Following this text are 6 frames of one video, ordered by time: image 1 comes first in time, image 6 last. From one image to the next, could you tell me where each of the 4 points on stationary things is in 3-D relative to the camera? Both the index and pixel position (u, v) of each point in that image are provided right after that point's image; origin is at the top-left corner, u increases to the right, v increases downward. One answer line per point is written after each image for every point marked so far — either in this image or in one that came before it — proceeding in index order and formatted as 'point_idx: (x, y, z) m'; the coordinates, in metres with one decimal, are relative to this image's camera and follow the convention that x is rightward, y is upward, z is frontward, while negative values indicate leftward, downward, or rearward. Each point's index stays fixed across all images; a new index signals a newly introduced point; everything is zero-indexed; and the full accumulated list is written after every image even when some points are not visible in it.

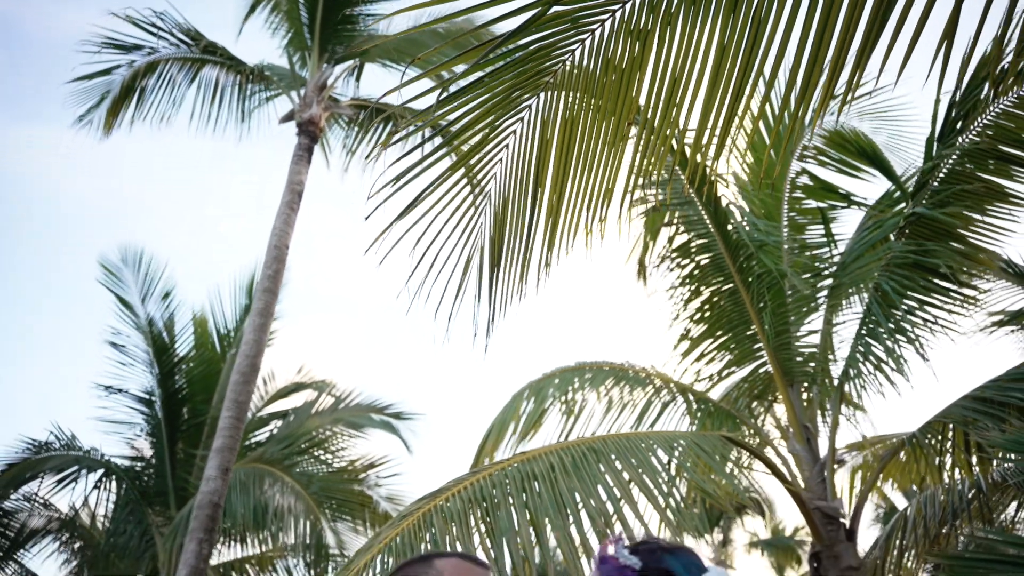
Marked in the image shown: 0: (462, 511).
0: (-0.2, -1.1, +4.7) m
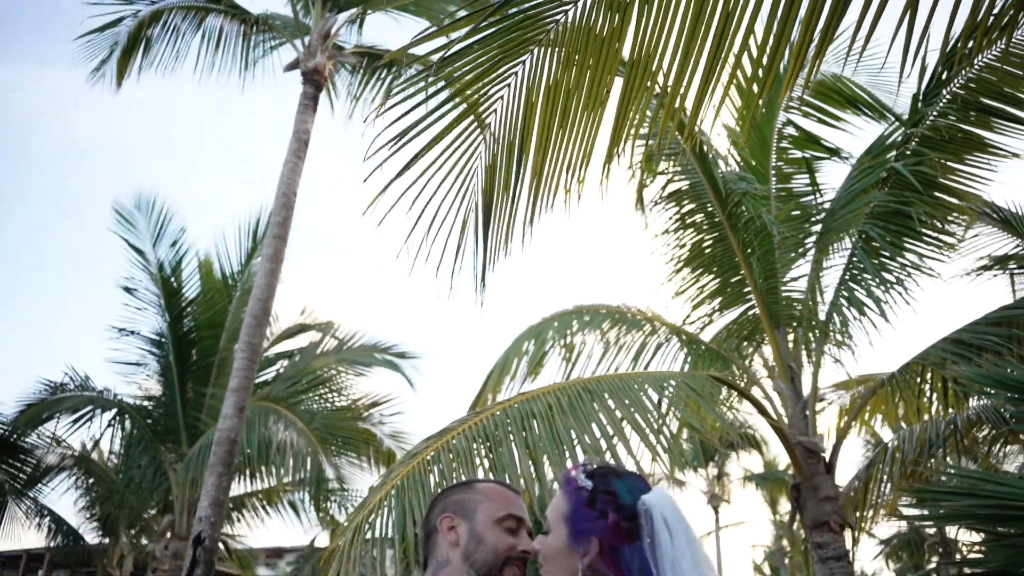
0: (-0.2, -0.8, +5.1) m
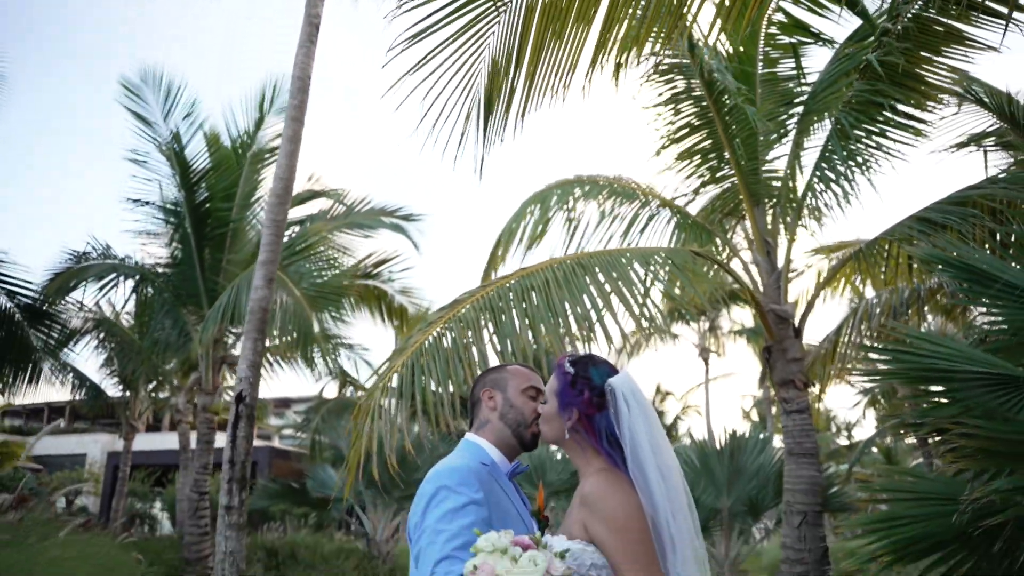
0: (-0.2, -0.2, +5.8) m
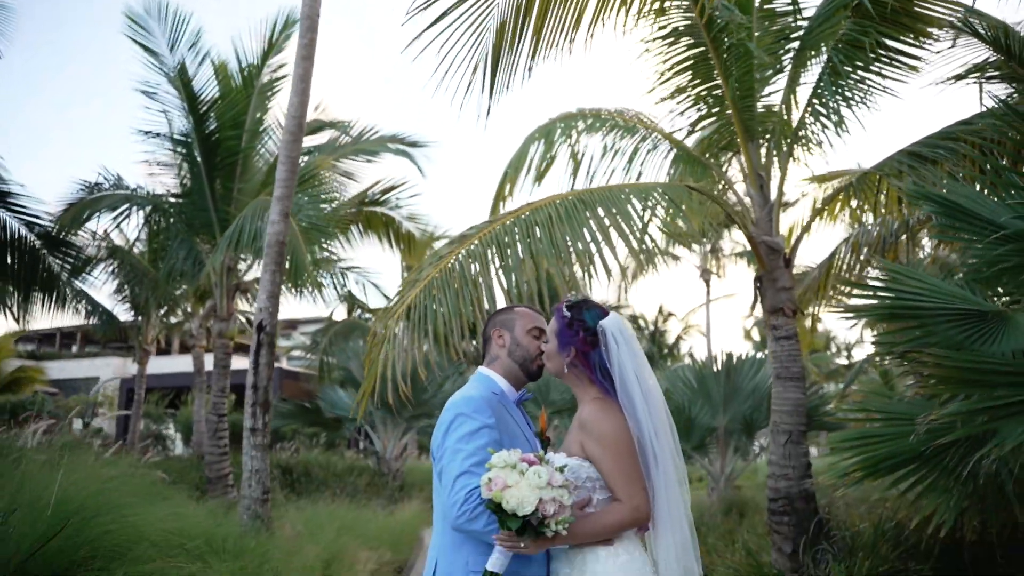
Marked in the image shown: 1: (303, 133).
0: (-0.2, +0.2, +6.1) m
1: (-1.7, +1.3, +8.0) m
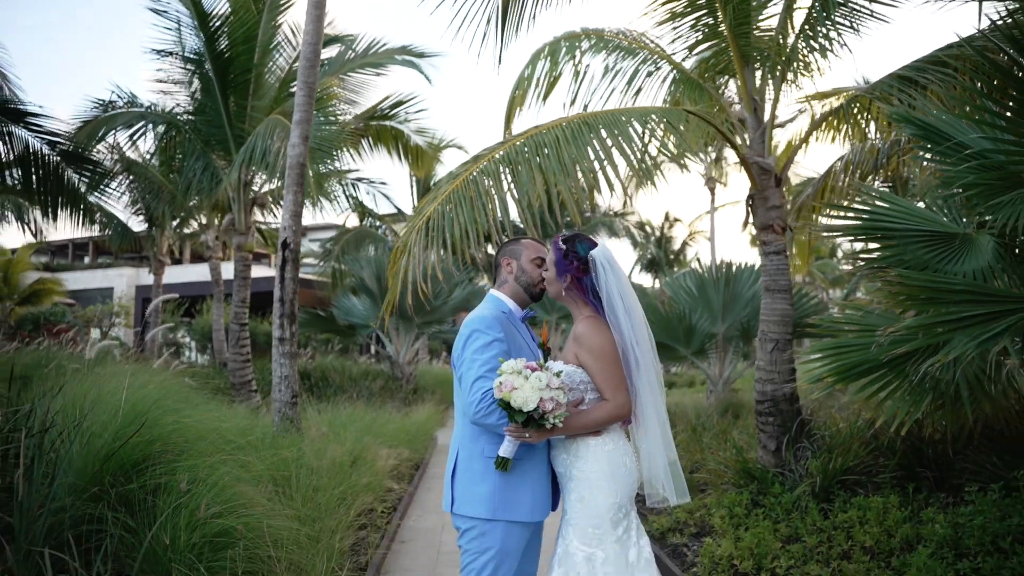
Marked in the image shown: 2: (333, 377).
0: (-0.1, +0.8, +6.6) m
1: (-1.7, +2.0, +8.4) m
2: (-3.1, -1.5, +17.0) m
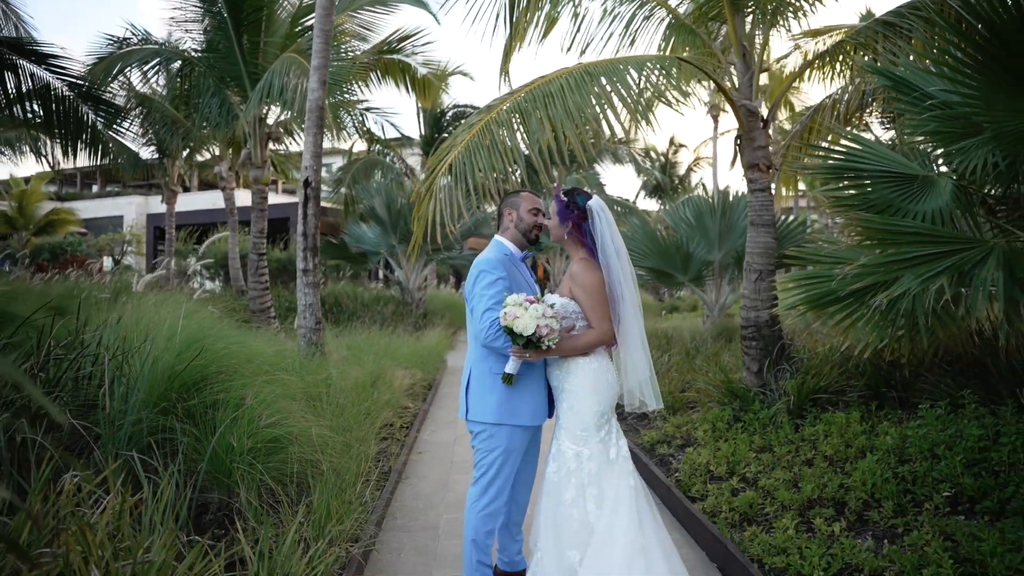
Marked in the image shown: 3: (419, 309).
0: (-0.1, +1.2, +7.1) m
1: (-1.6, +2.6, +8.9) m
2: (-3.0, -0.3, +17.7) m
3: (-1.7, -0.4, +18.3) m
